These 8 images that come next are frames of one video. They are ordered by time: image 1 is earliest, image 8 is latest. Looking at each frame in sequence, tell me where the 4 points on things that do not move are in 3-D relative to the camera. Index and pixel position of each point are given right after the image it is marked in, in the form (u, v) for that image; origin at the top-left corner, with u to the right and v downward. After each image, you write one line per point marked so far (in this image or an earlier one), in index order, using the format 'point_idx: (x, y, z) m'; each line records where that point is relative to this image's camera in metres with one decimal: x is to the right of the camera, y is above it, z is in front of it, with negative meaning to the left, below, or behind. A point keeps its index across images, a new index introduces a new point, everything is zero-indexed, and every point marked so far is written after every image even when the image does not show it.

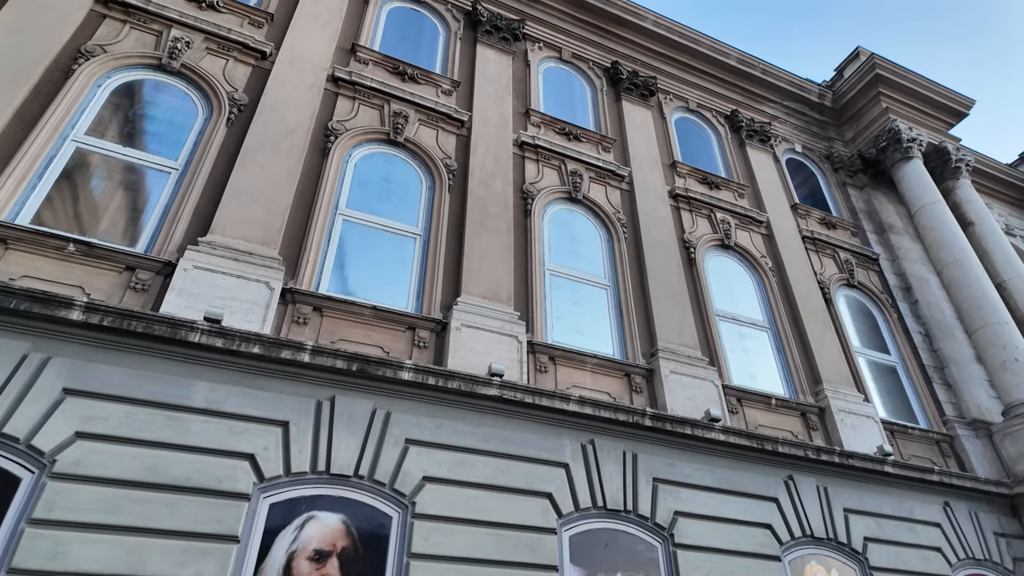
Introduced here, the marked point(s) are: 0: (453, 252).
0: (-0.9, +0.6, +8.7) m
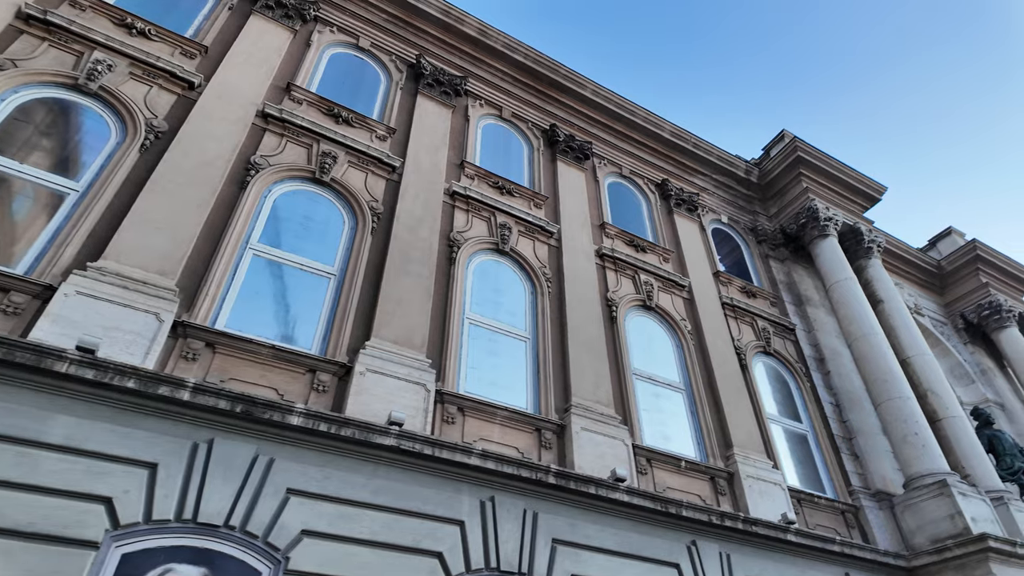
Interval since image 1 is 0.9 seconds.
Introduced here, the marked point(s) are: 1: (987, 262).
0: (-2.1, -0.1, +8.6) m
1: (+15.1, +0.8, +18.7) m
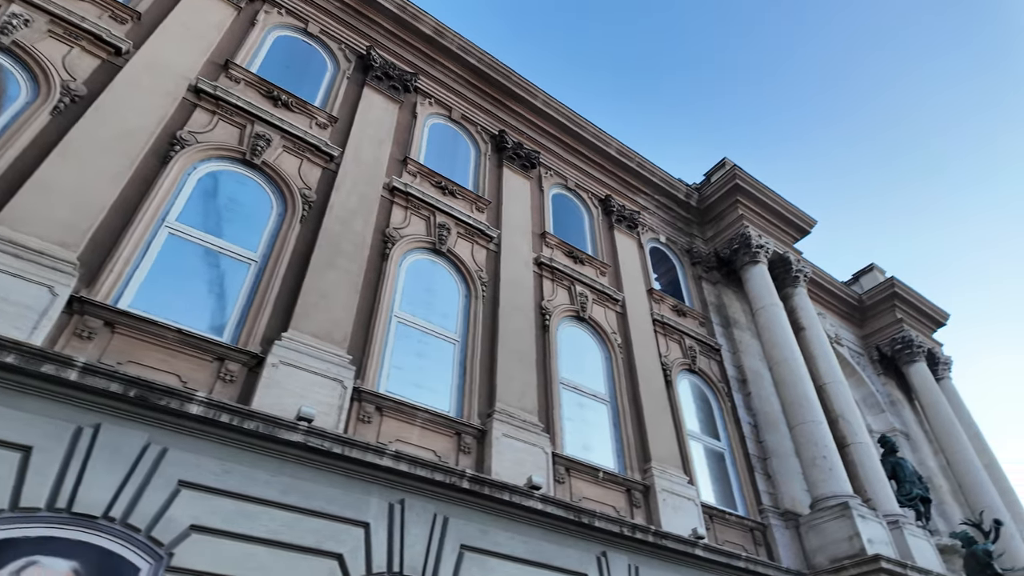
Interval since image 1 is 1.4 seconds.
0: (-3.1, +0.1, +8.3) m
1: (+13.2, -0.4, +19.9) m
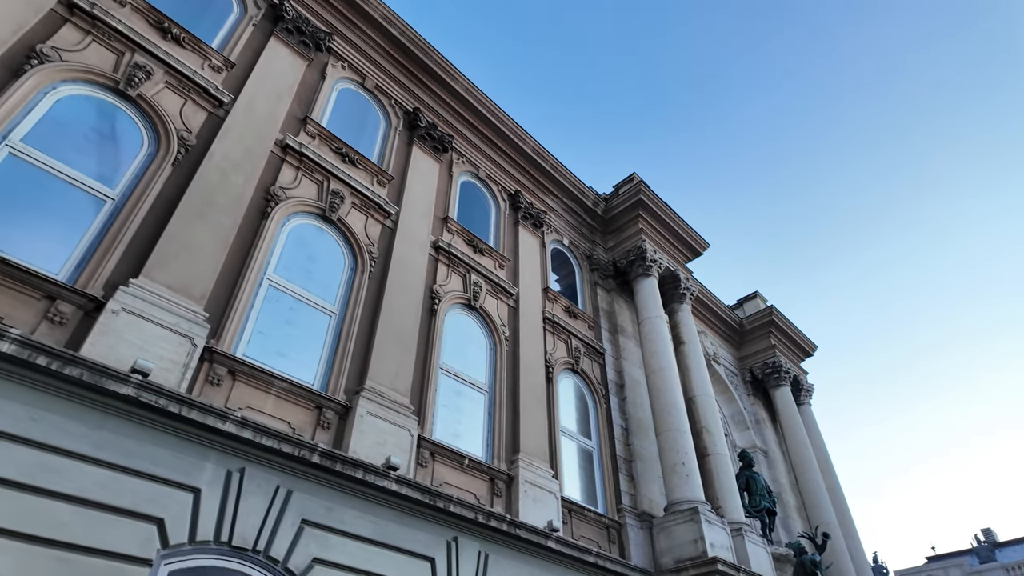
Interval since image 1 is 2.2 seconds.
0: (-4.7, +0.8, +7.7) m
1: (+9.6, -1.4, +21.4) m
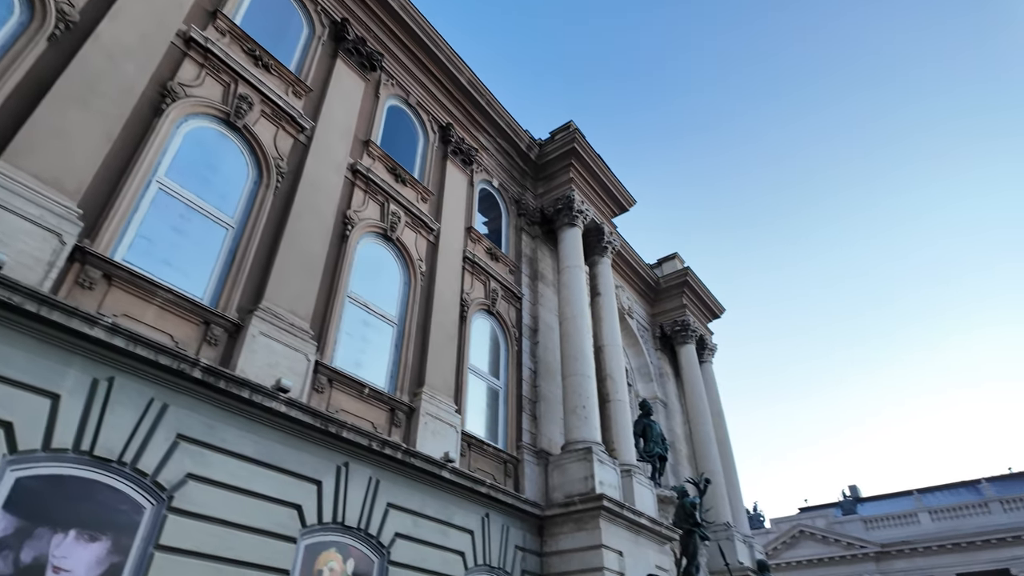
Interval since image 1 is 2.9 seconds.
0: (-5.7, +2.1, +6.8) m
1: (+6.8, 0.0, +22.2) m
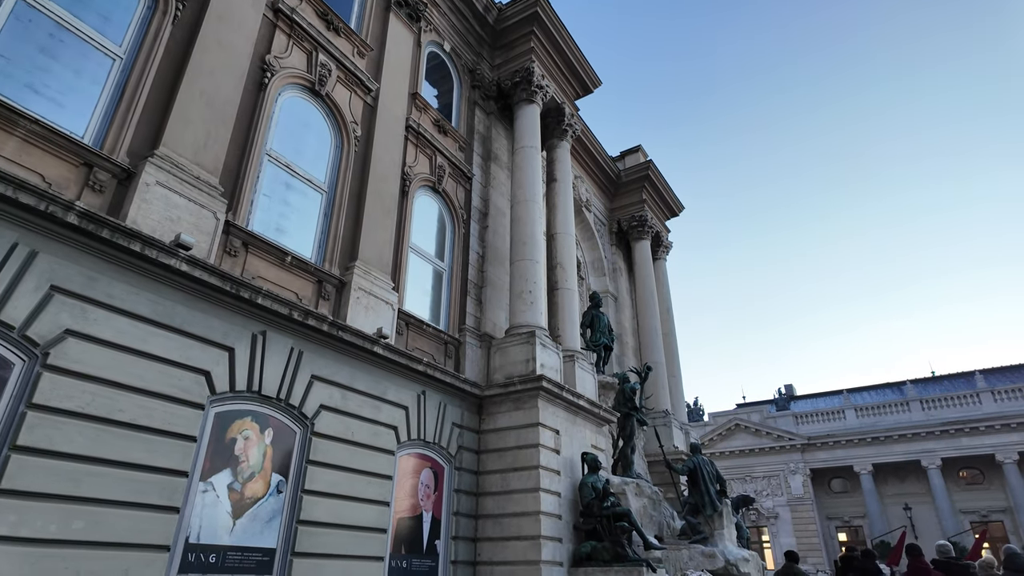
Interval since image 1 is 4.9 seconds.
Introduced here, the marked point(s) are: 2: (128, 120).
0: (-6.4, +3.8, +5.3) m
1: (+5.1, +3.9, +21.6) m
2: (-4.7, +2.0, +7.2) m
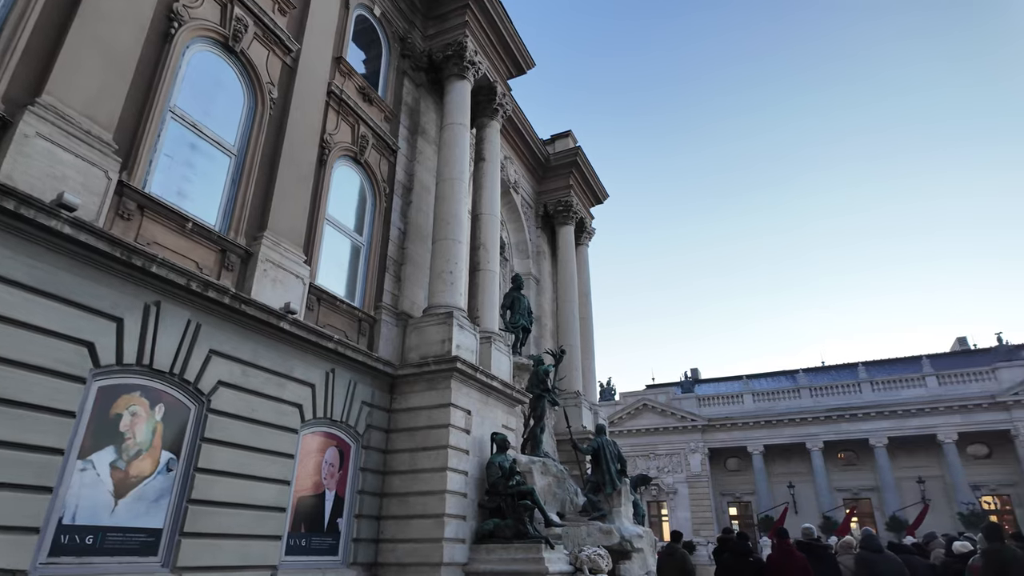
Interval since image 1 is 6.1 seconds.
0: (-6.9, +4.2, +4.3) m
1: (+2.5, +4.5, +21.9) m
2: (-5.6, +2.5, +6.5) m
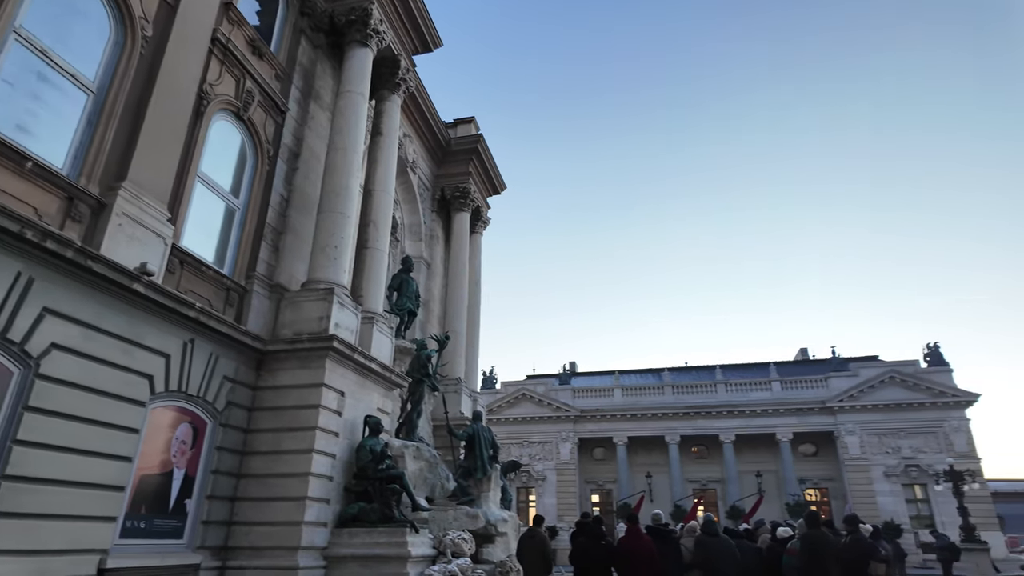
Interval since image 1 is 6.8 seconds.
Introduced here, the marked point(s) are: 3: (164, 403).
0: (-7.3, +4.9, +2.8) m
1: (-1.2, +4.9, +21.9) m
2: (-6.5, +3.1, +5.3) m
3: (-5.2, -1.7, +8.8) m
